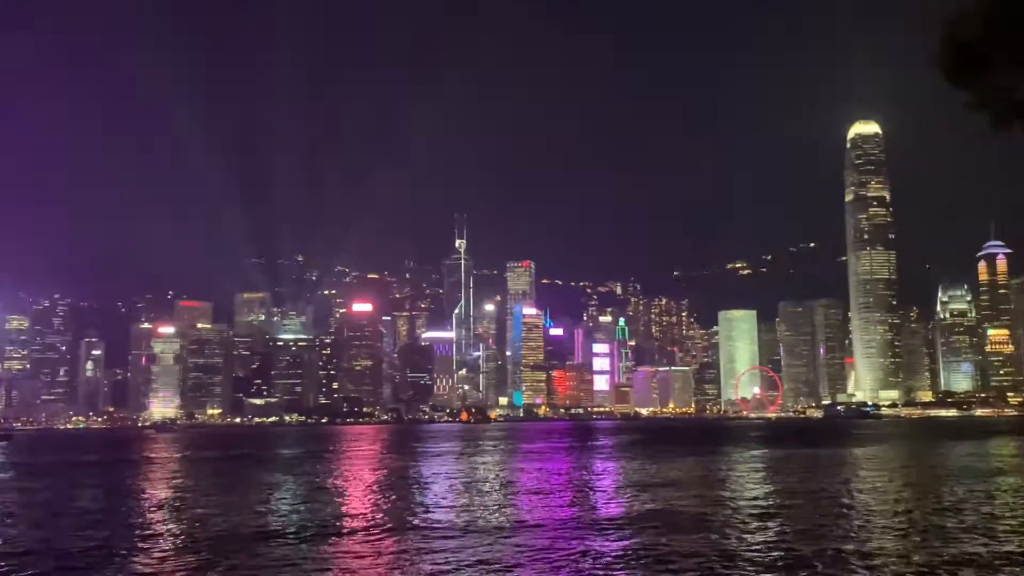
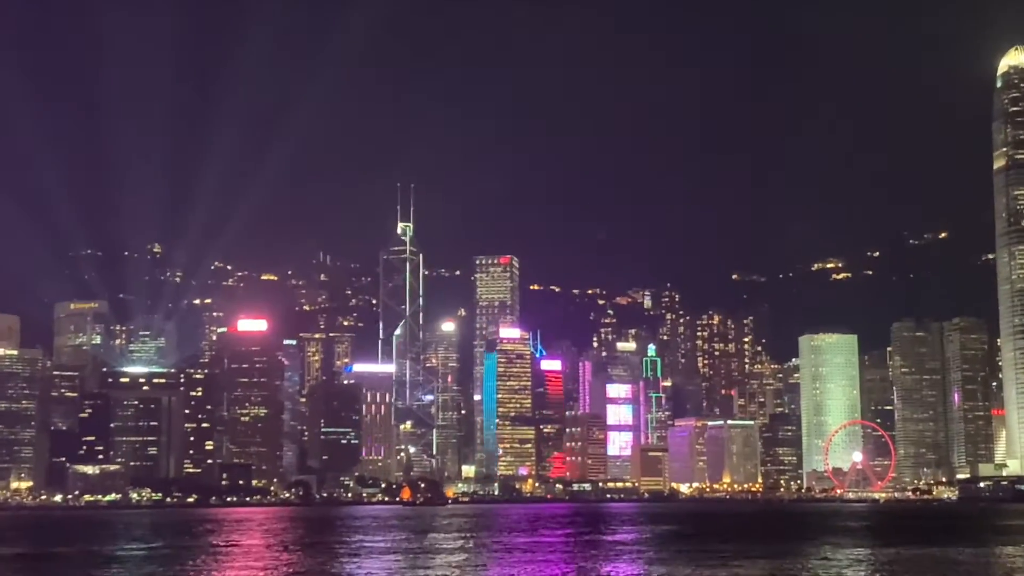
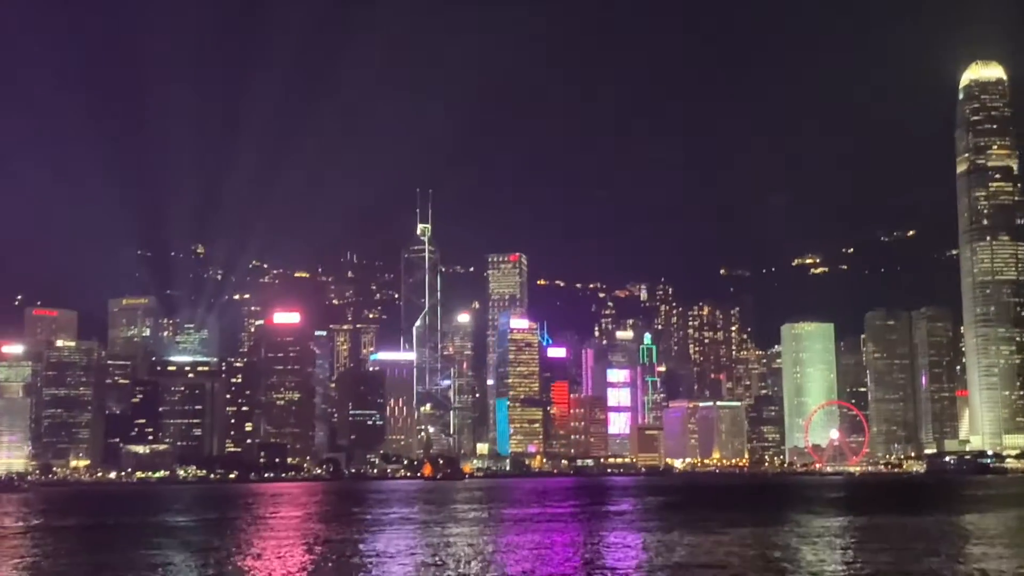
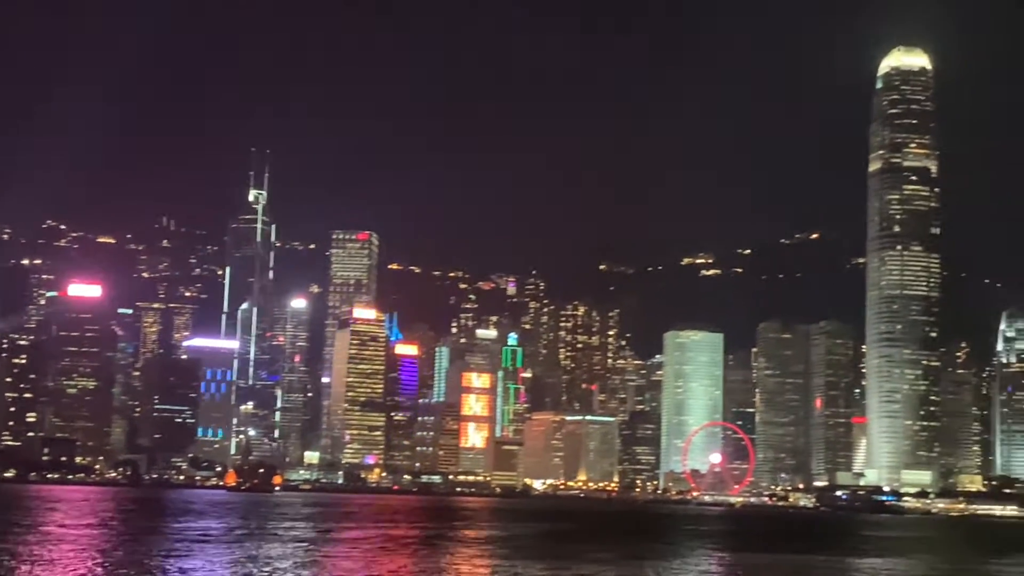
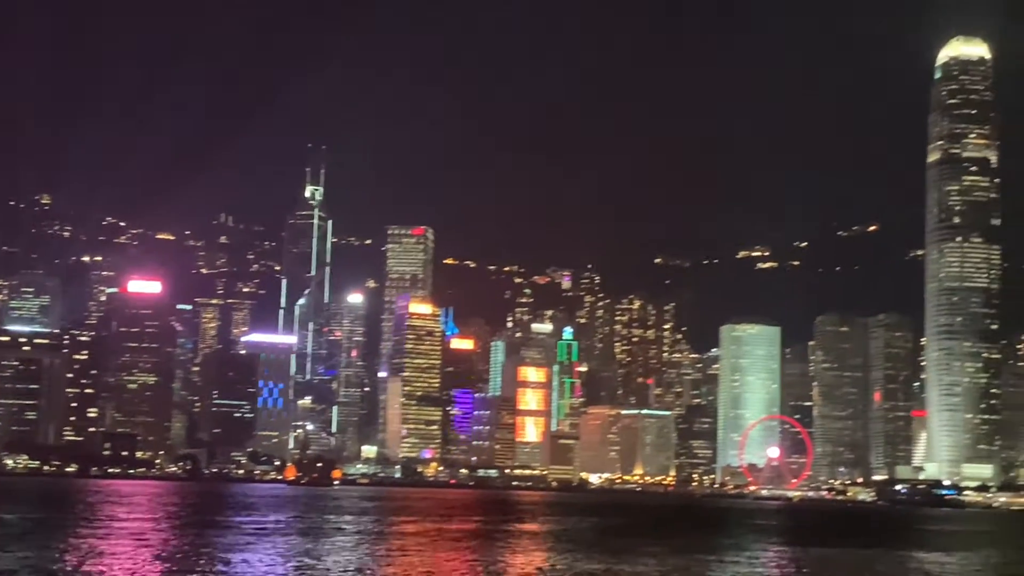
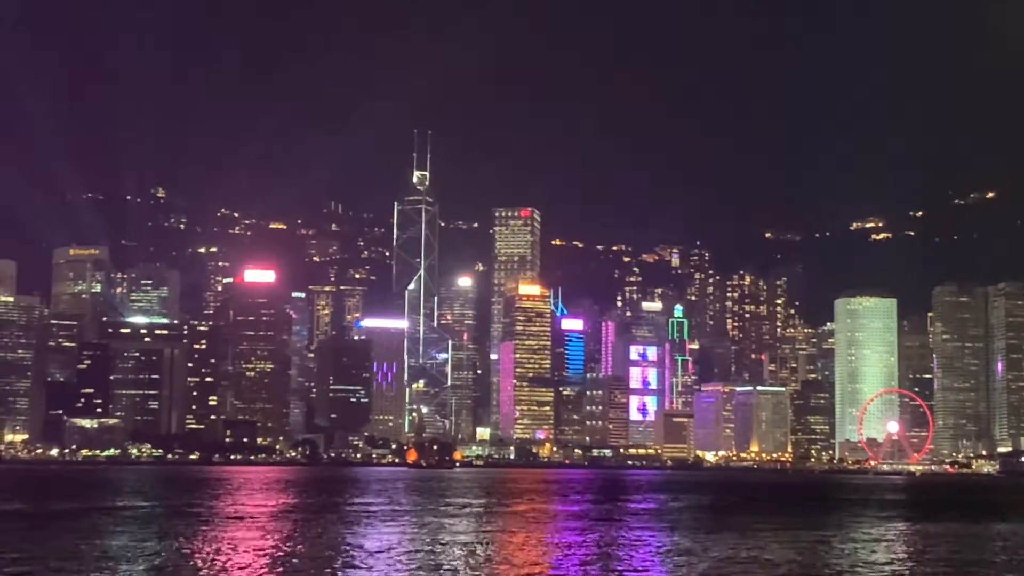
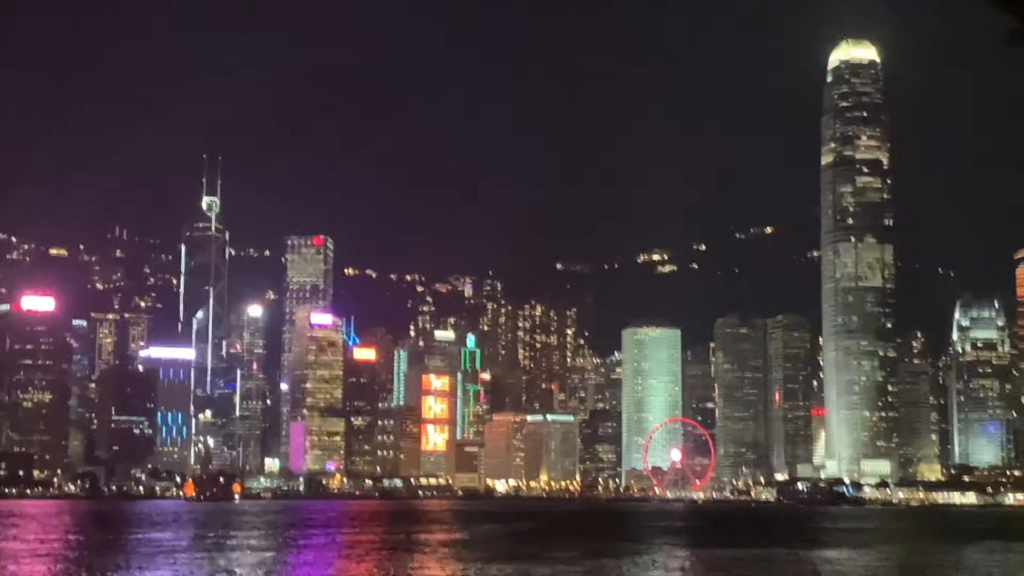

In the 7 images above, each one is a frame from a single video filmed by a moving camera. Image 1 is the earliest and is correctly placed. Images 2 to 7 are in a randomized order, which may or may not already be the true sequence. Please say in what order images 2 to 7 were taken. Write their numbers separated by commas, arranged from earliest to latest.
3, 2, 6, 5, 4, 7
